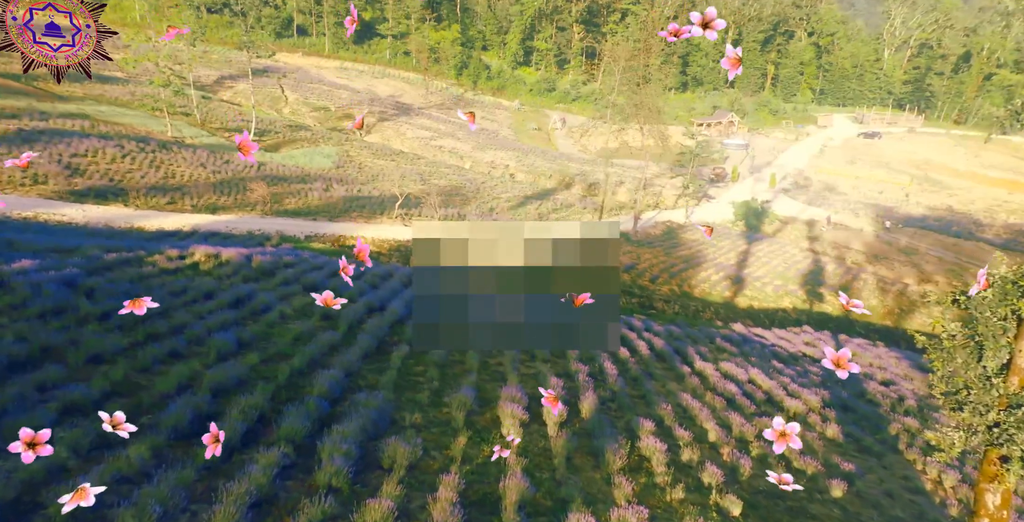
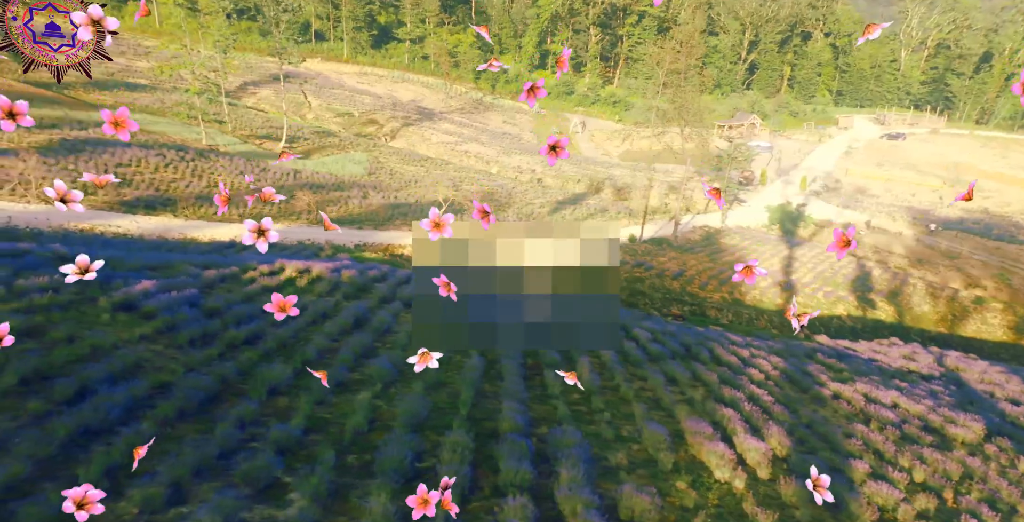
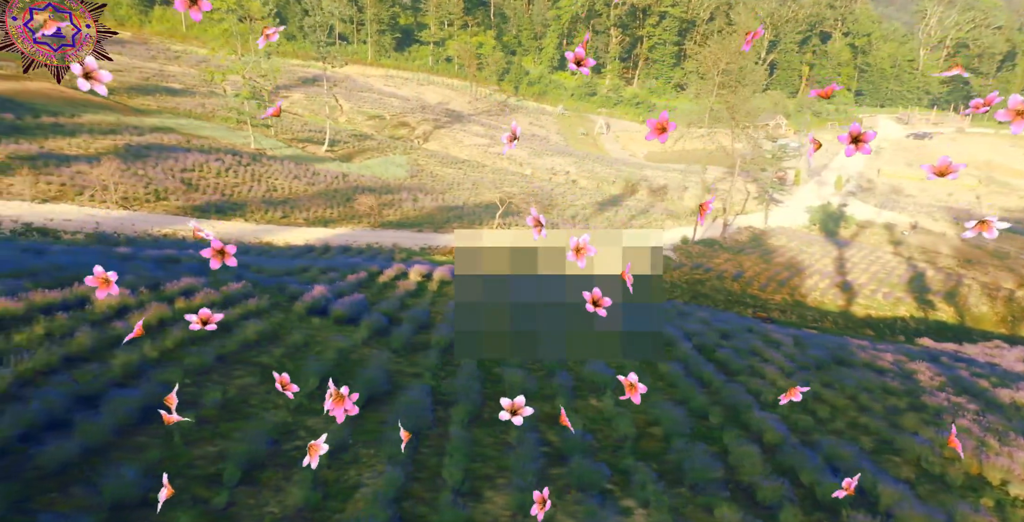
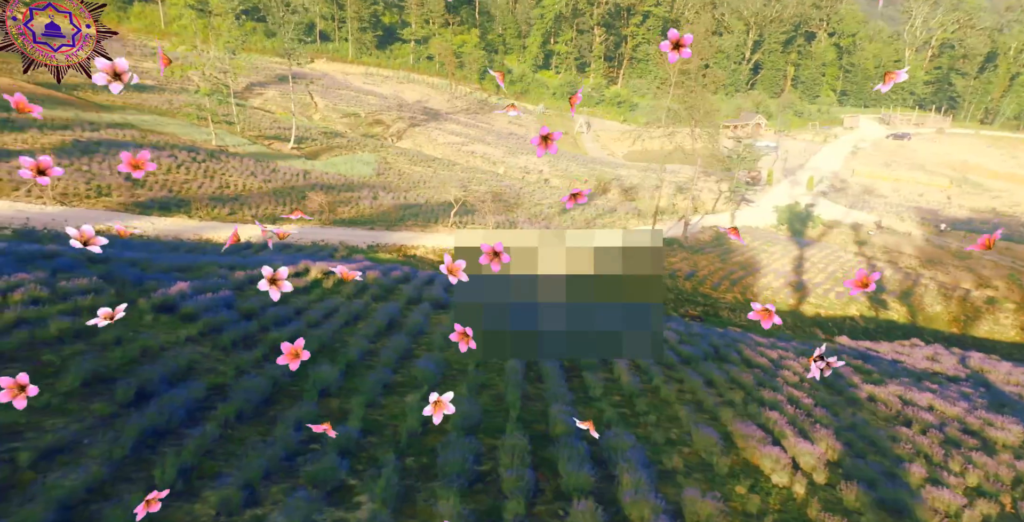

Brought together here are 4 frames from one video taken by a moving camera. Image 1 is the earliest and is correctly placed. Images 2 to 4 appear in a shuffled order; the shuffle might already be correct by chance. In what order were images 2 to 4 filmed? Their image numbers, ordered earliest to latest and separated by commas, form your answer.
2, 4, 3
